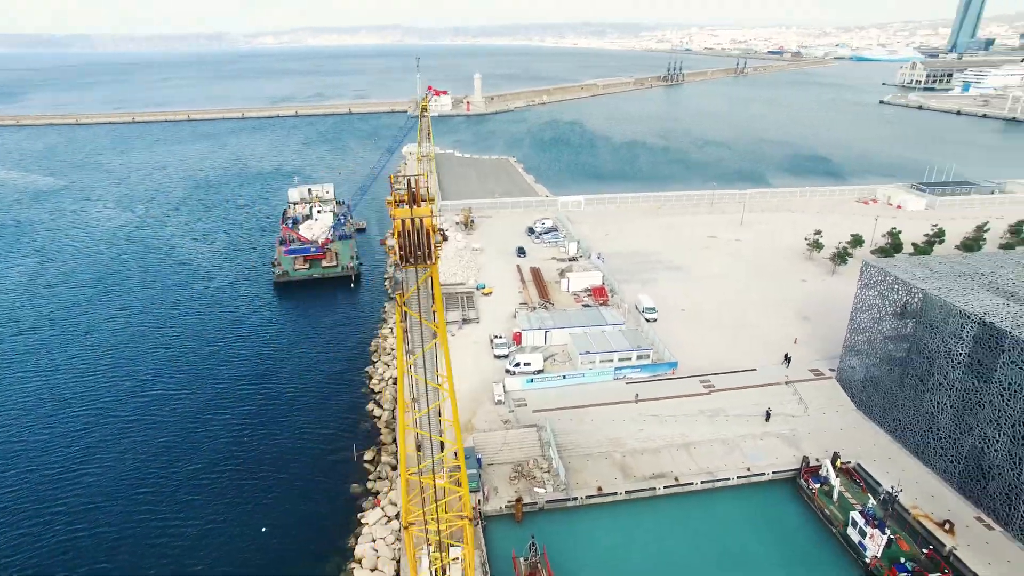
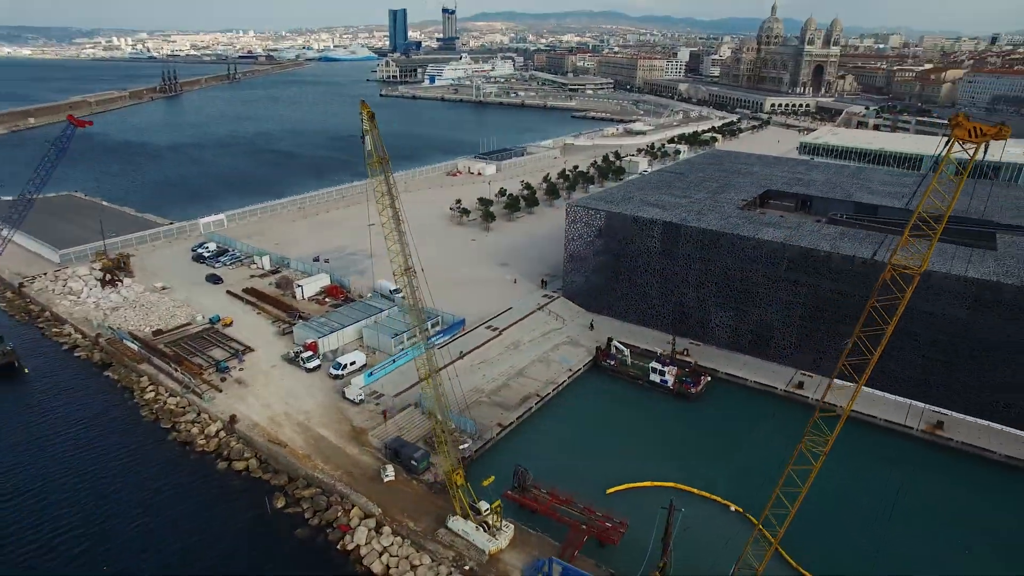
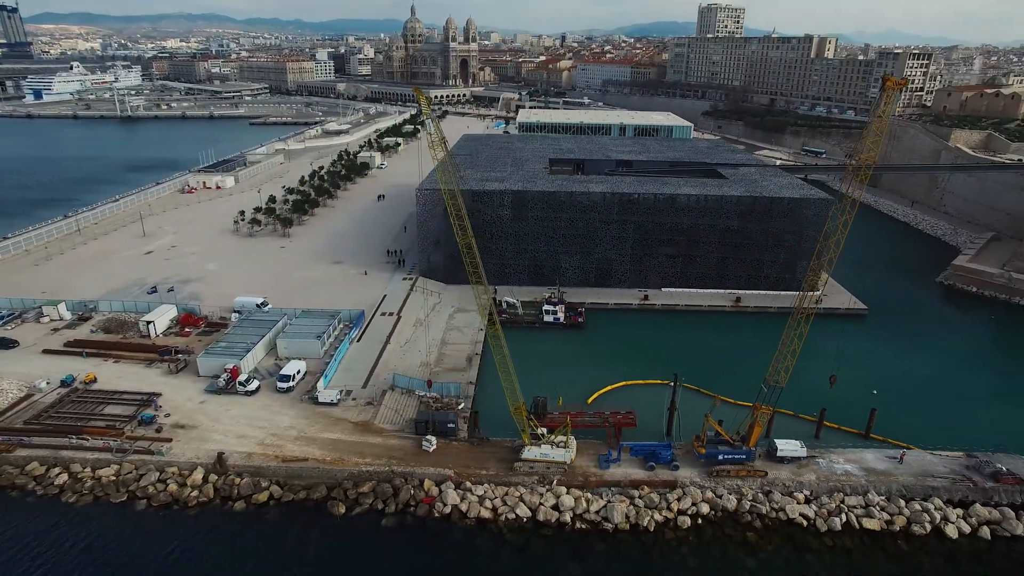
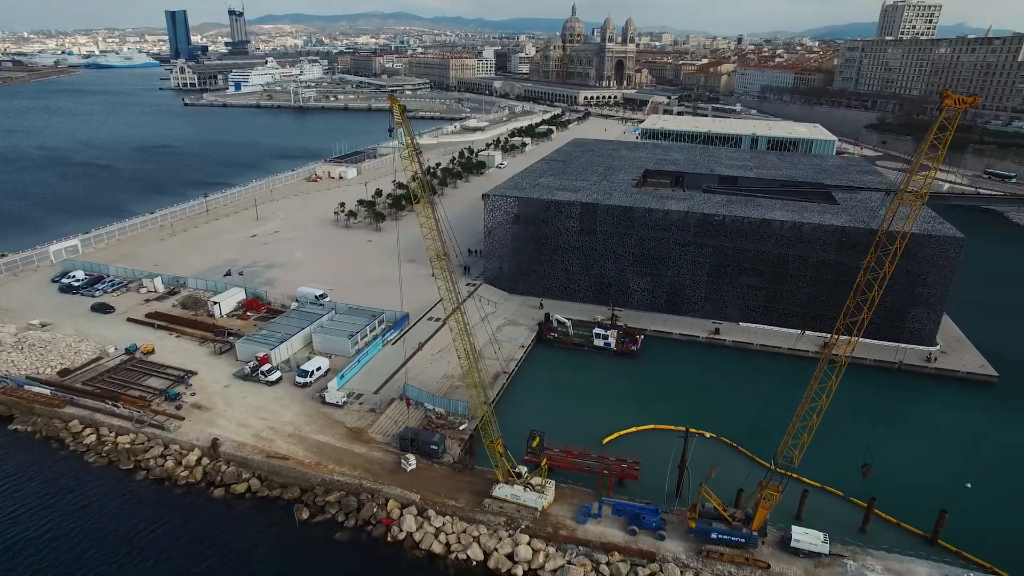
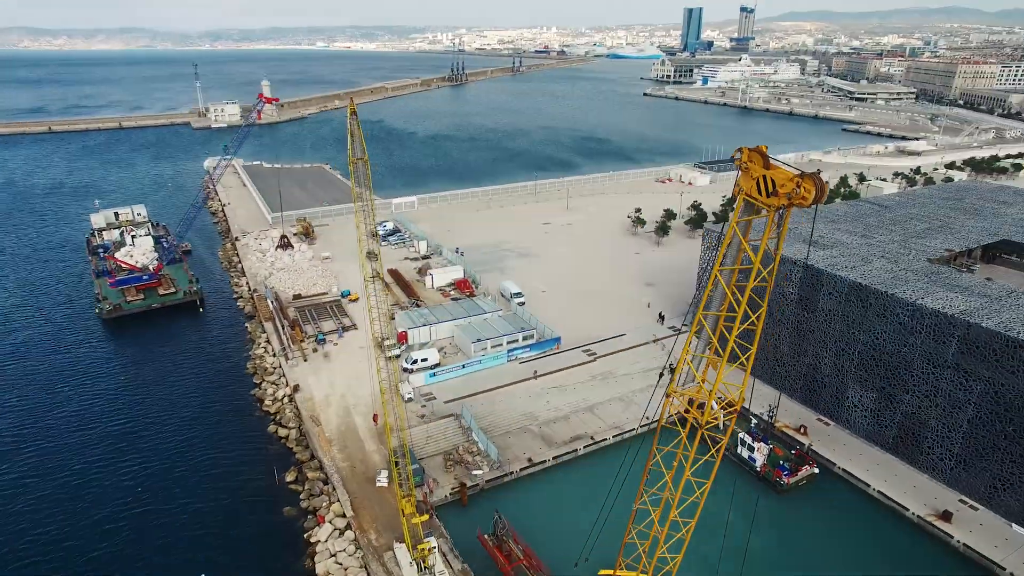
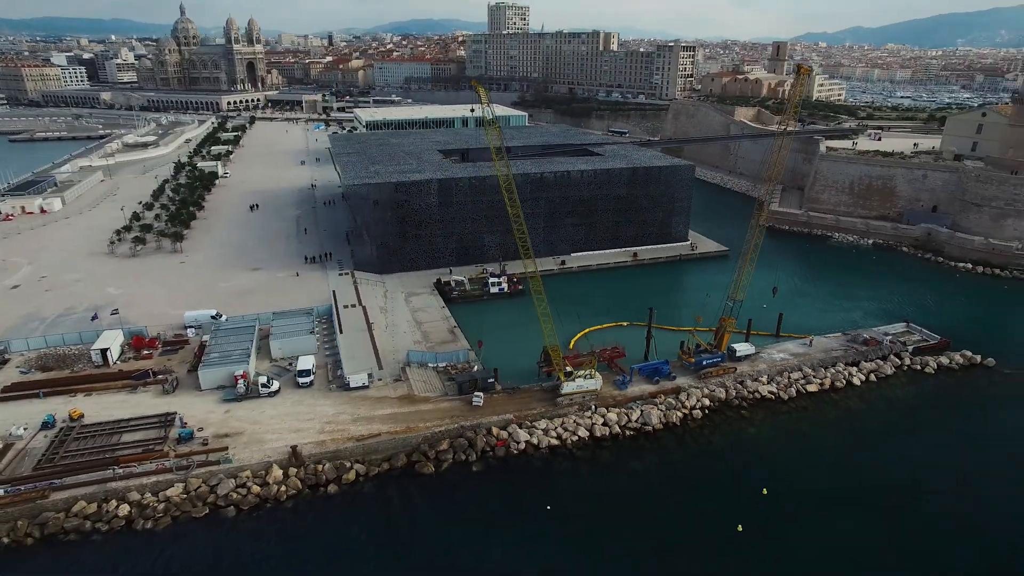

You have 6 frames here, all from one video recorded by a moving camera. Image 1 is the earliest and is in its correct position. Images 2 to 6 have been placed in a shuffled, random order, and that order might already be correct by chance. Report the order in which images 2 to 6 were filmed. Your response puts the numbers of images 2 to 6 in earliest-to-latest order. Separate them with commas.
5, 2, 4, 3, 6
